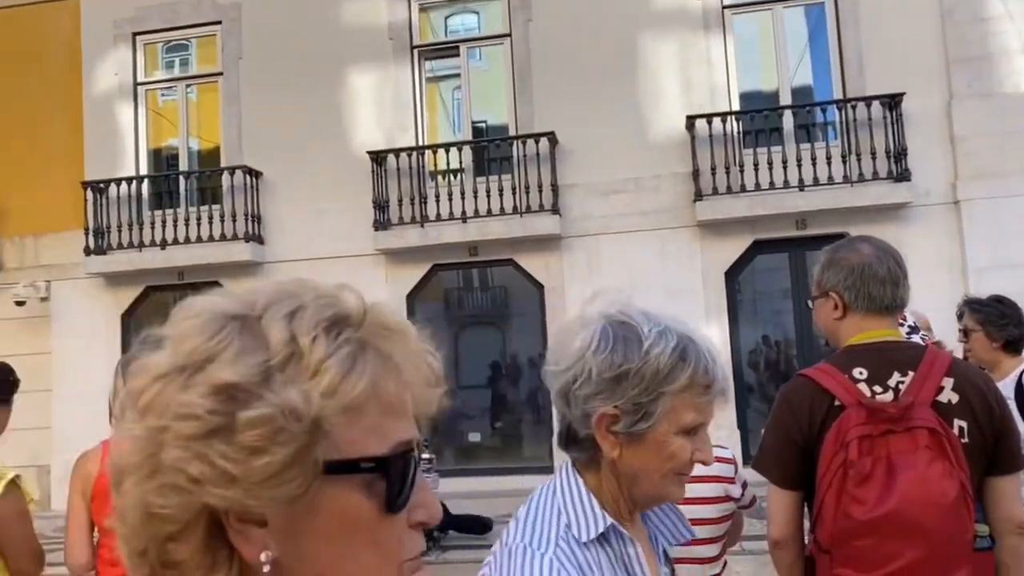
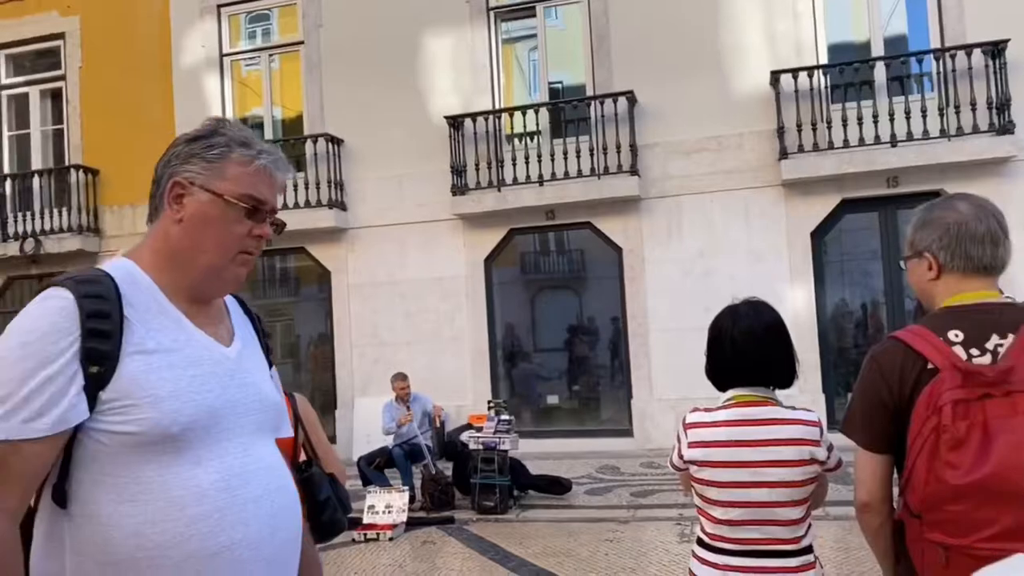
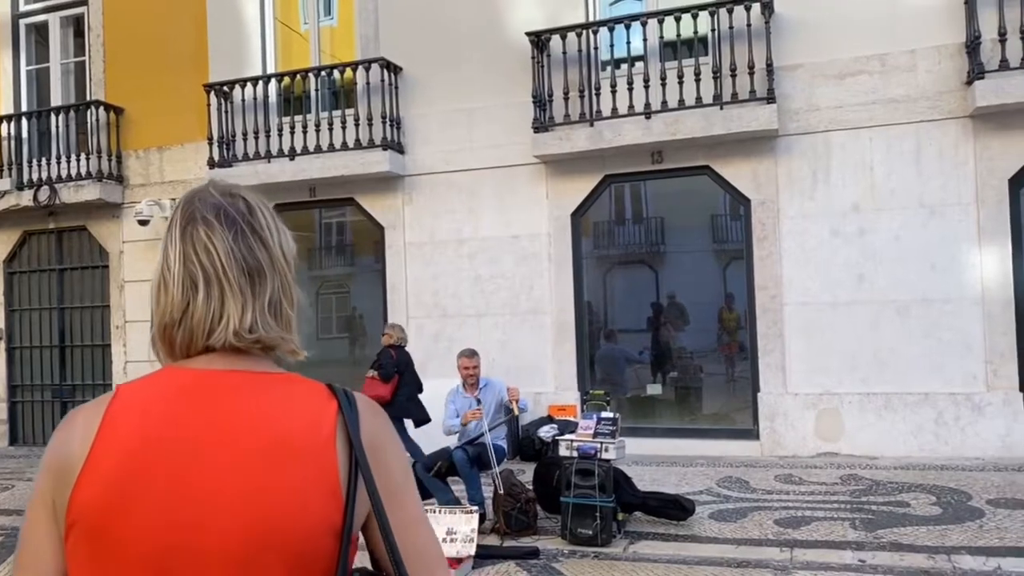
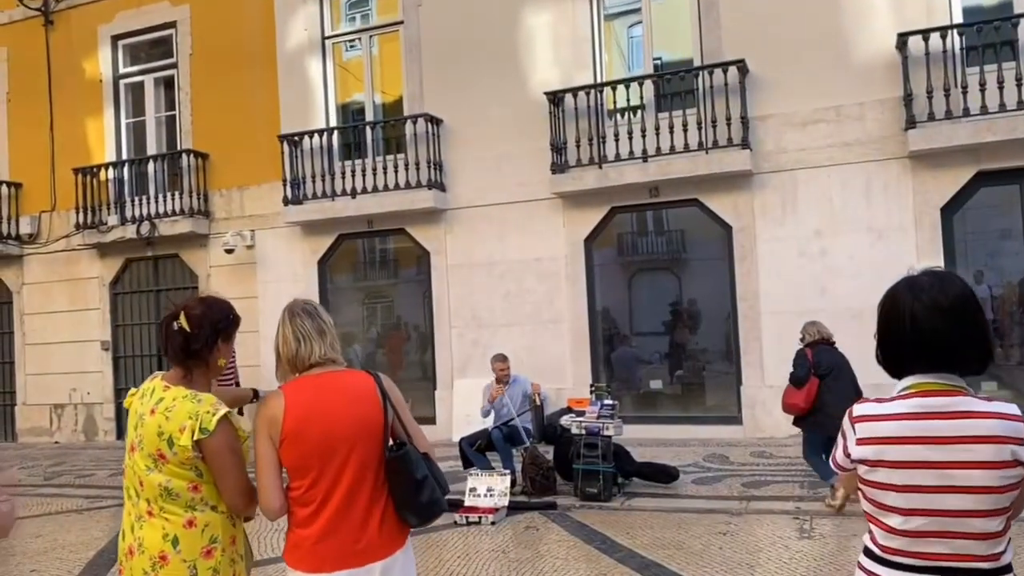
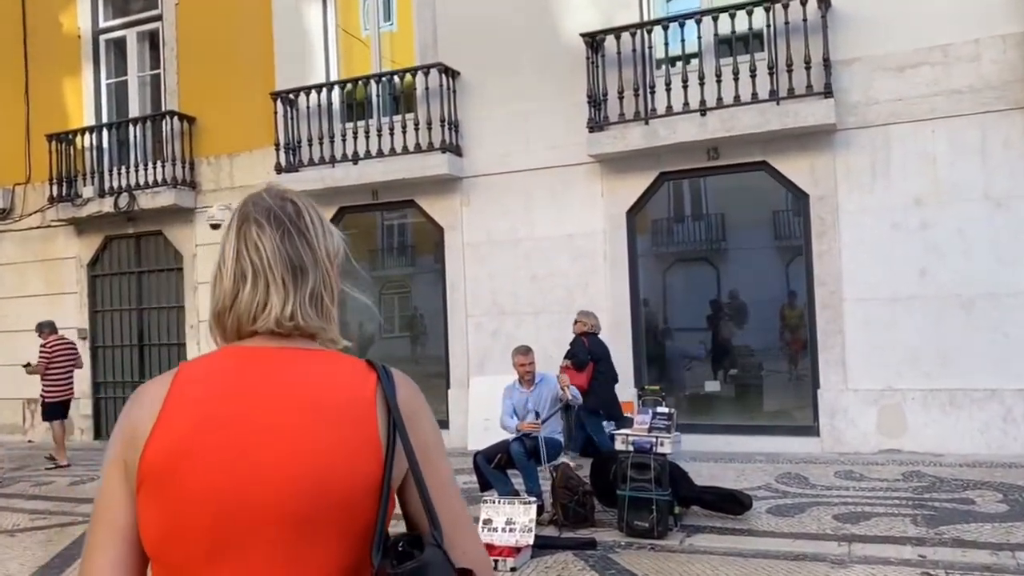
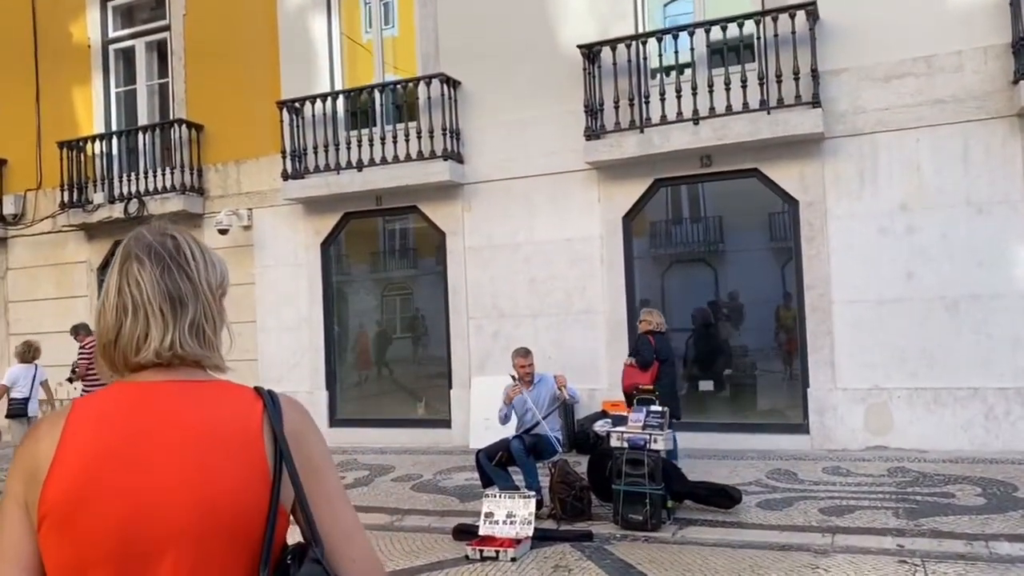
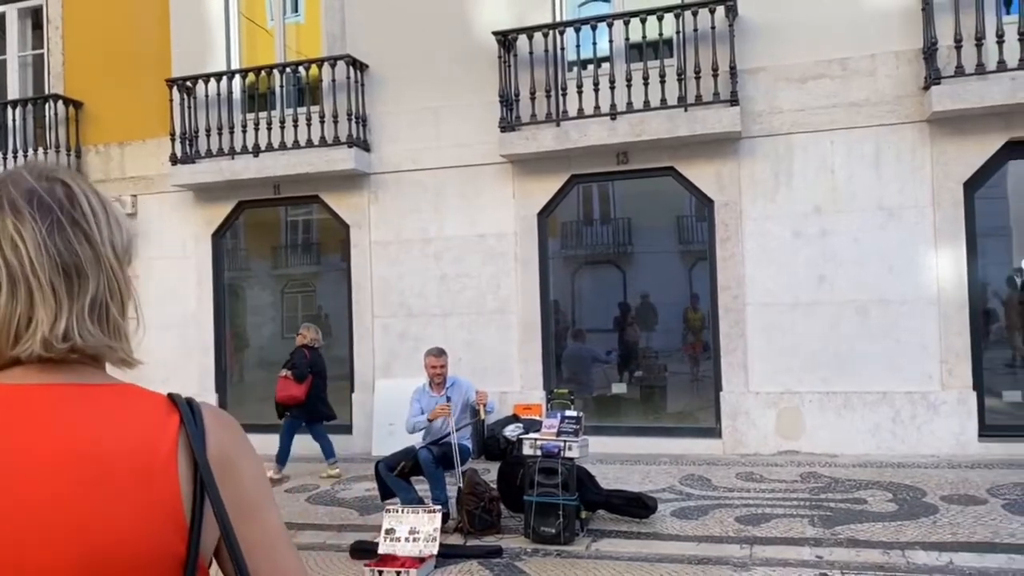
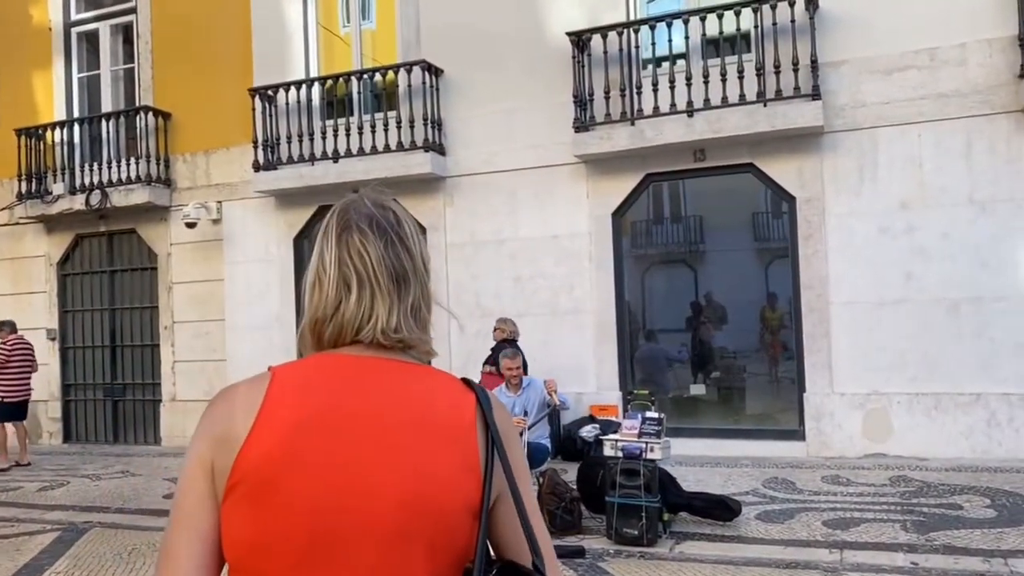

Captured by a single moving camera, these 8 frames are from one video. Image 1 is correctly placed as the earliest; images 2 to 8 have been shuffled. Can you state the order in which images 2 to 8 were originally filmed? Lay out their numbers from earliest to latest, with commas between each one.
2, 4, 6, 5, 8, 3, 7
